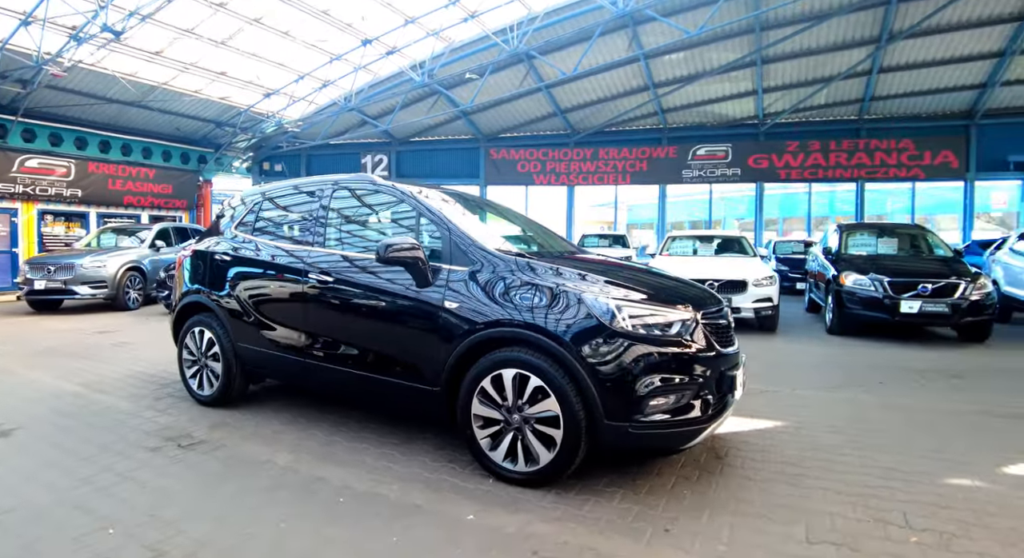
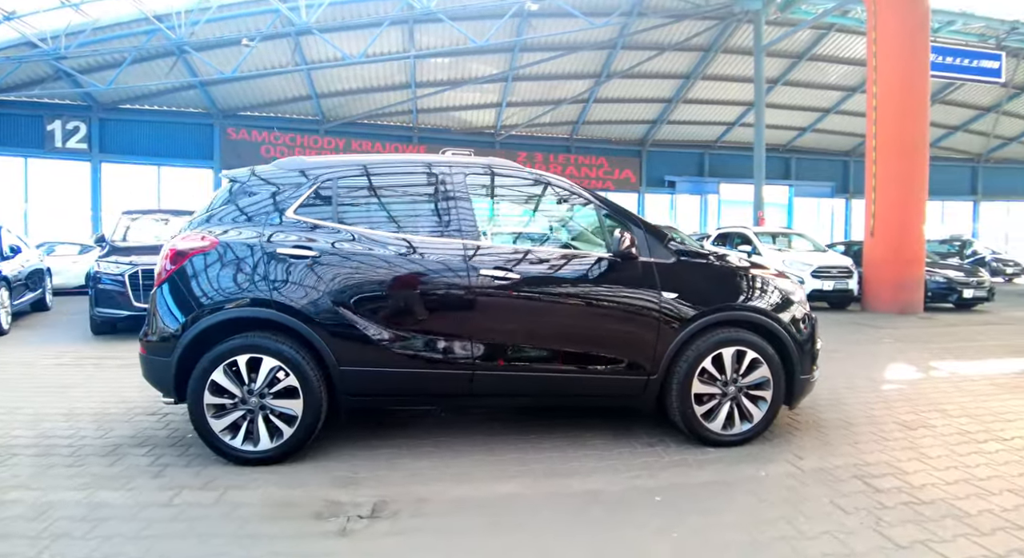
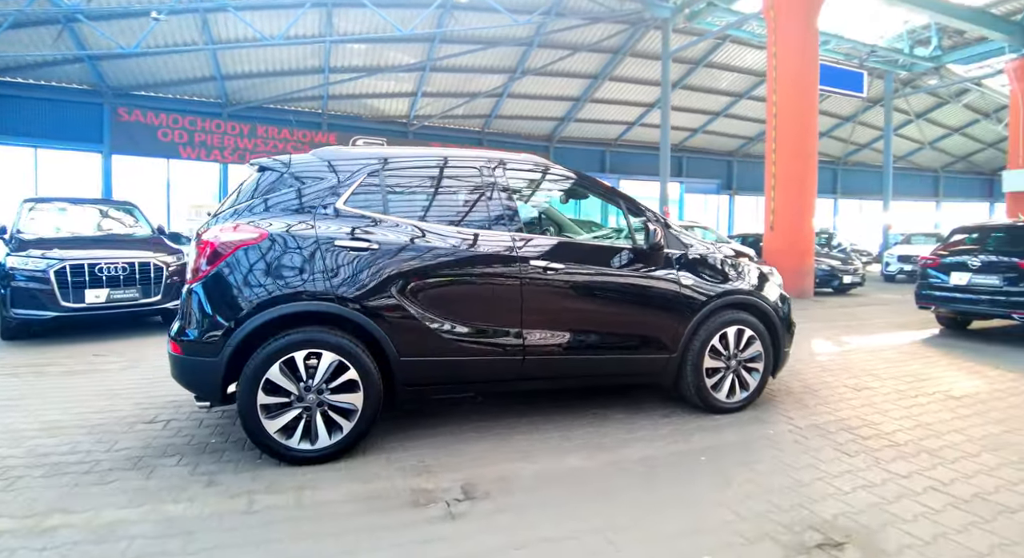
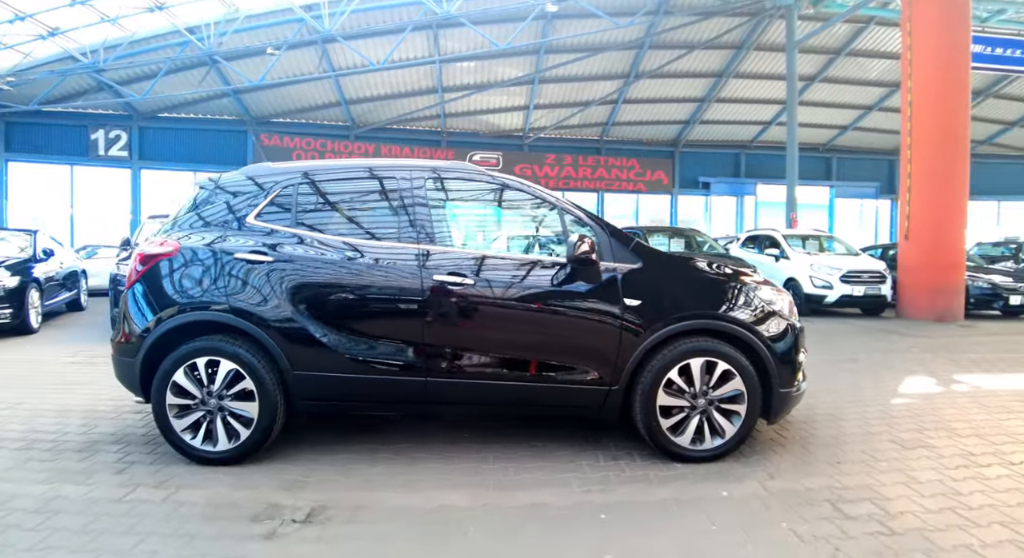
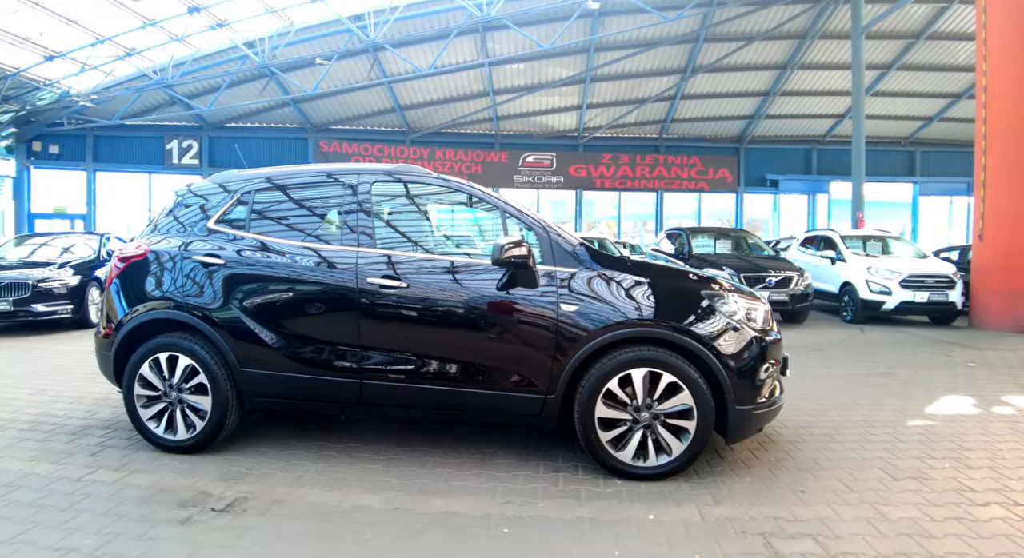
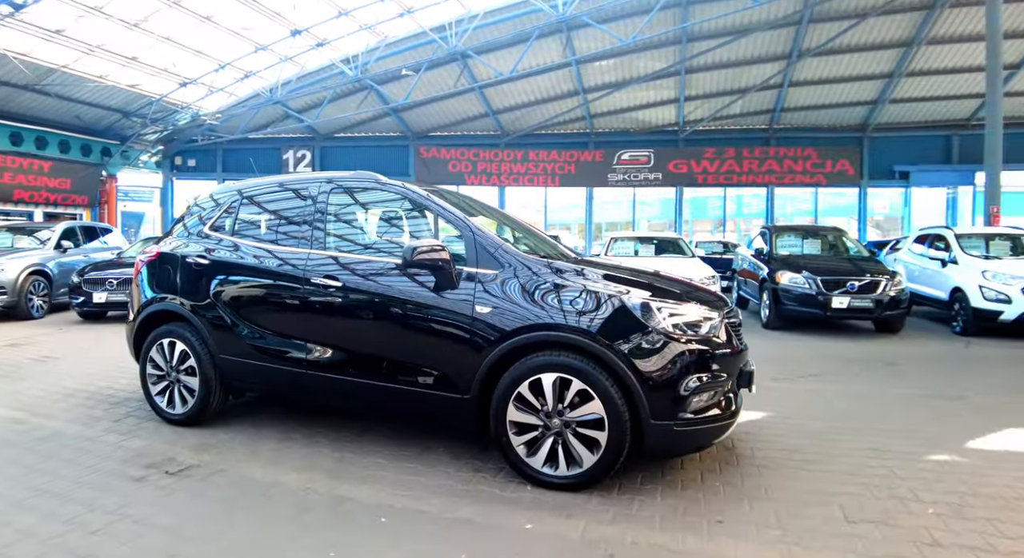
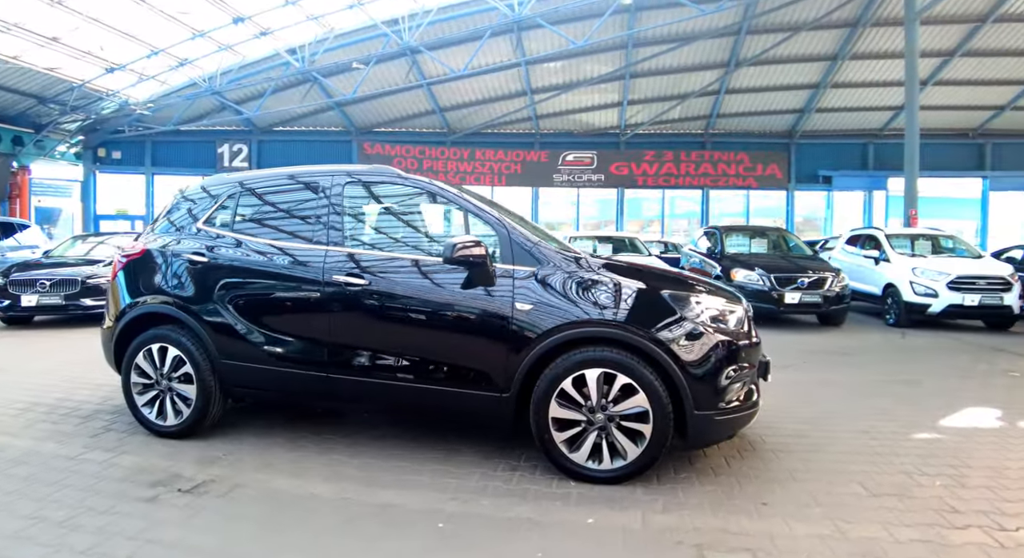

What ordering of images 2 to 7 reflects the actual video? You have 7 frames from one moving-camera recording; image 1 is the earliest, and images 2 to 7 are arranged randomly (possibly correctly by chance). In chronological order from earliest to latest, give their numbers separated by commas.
6, 7, 5, 4, 2, 3
